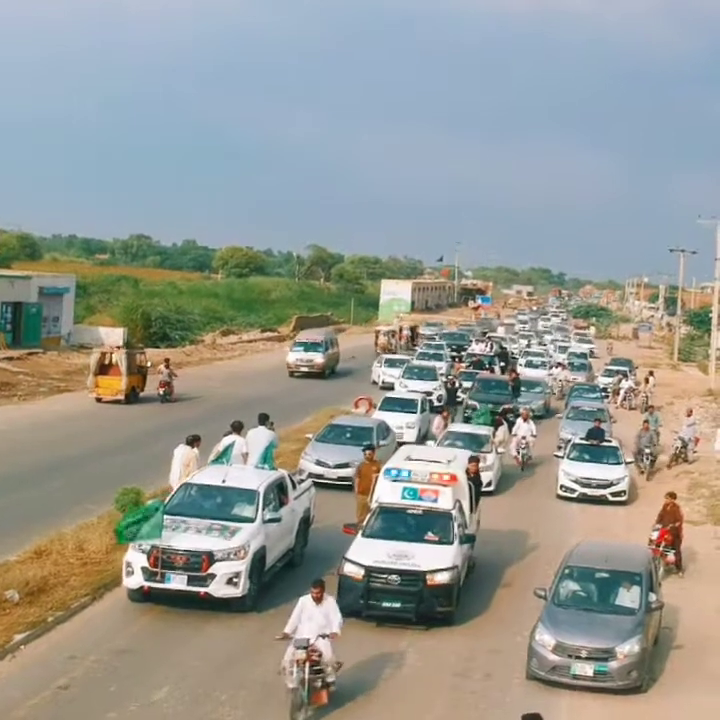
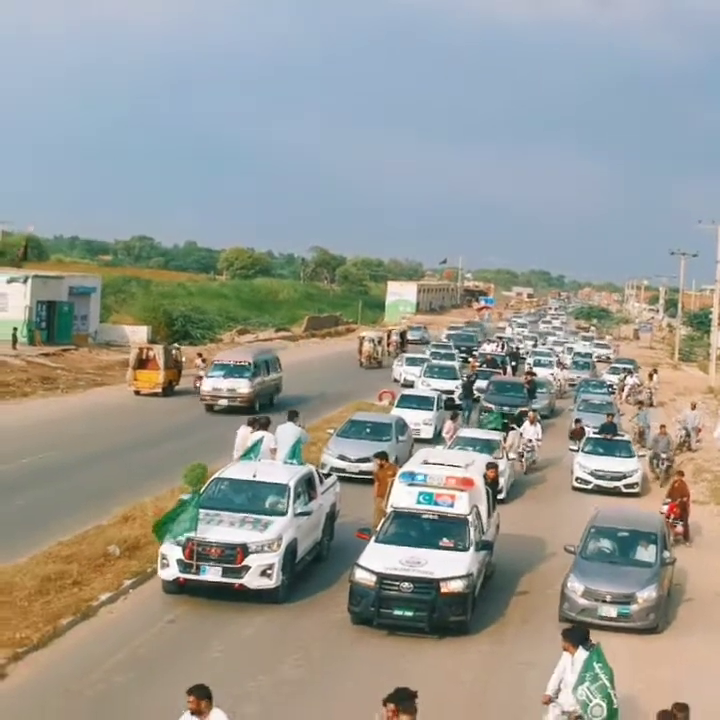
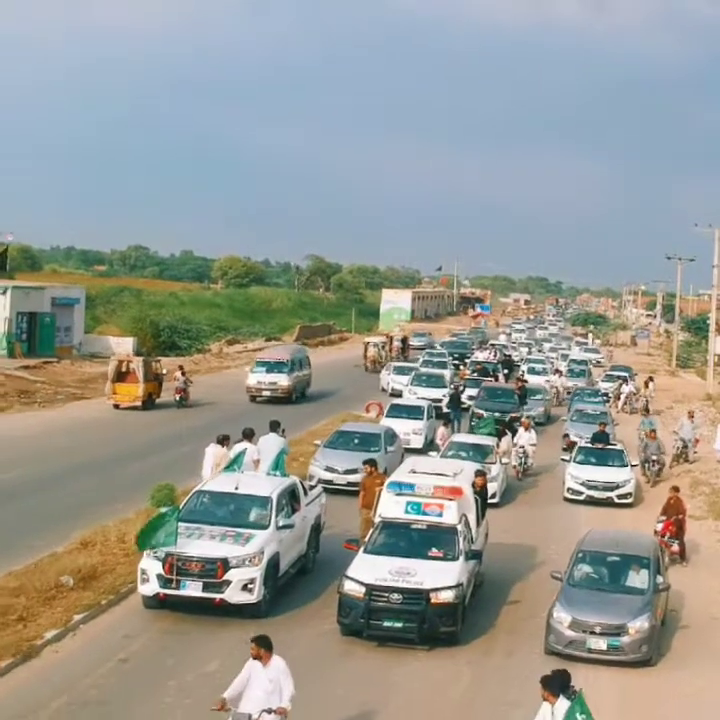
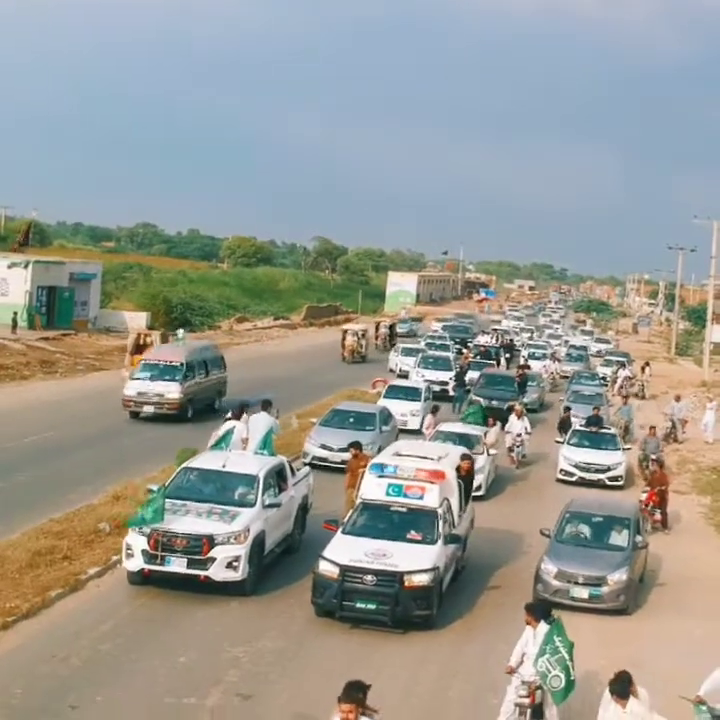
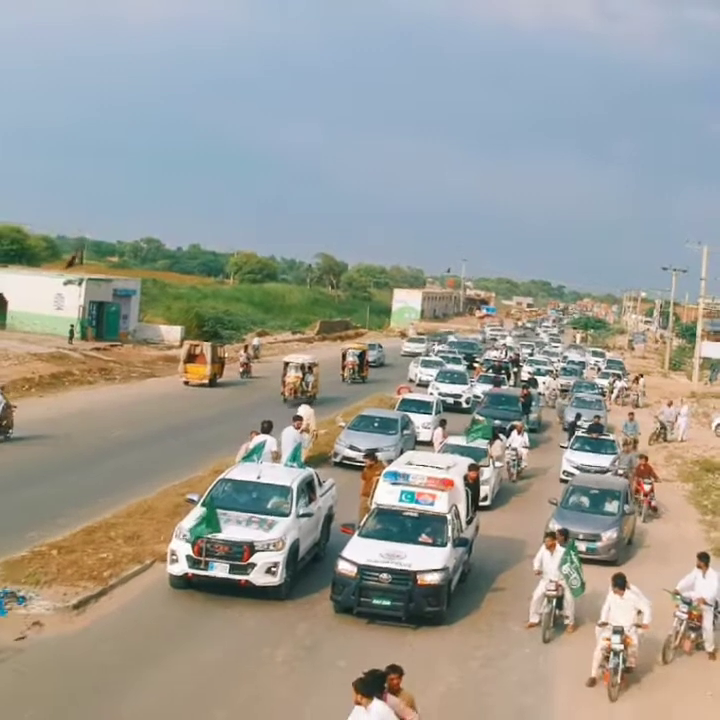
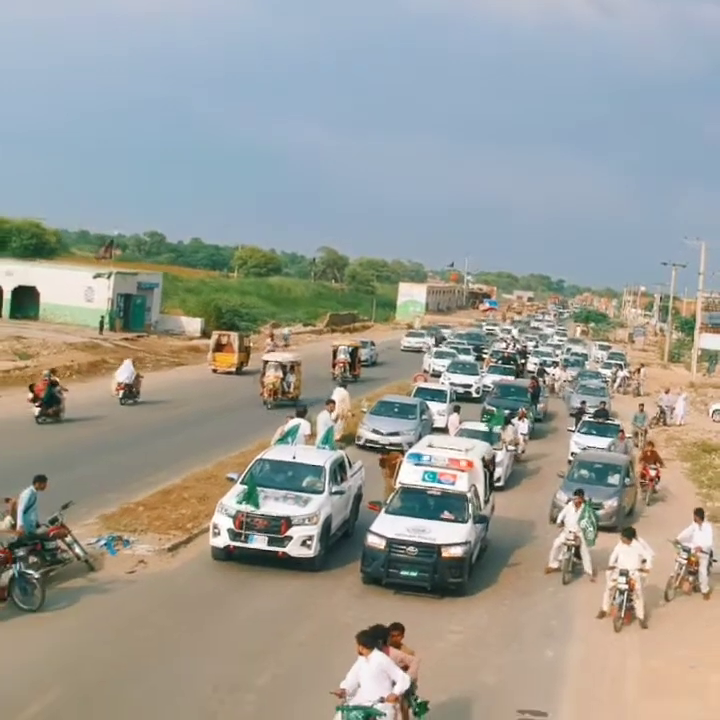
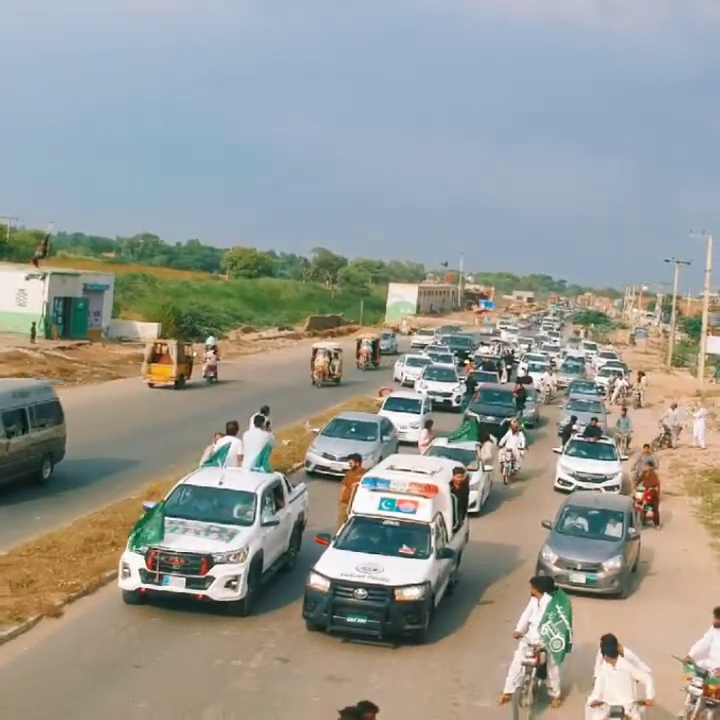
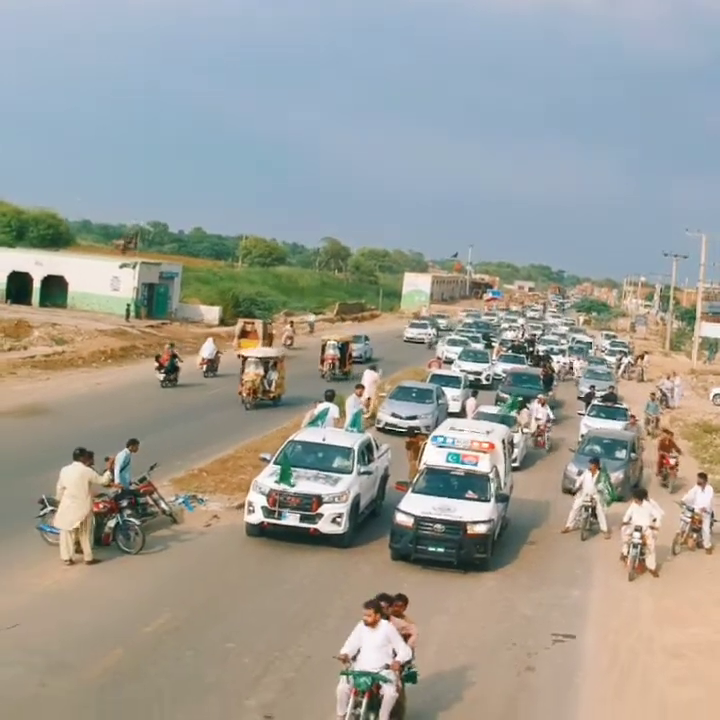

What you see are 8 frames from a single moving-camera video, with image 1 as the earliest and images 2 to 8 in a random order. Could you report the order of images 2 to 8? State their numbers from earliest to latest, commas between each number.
3, 2, 4, 7, 5, 6, 8
